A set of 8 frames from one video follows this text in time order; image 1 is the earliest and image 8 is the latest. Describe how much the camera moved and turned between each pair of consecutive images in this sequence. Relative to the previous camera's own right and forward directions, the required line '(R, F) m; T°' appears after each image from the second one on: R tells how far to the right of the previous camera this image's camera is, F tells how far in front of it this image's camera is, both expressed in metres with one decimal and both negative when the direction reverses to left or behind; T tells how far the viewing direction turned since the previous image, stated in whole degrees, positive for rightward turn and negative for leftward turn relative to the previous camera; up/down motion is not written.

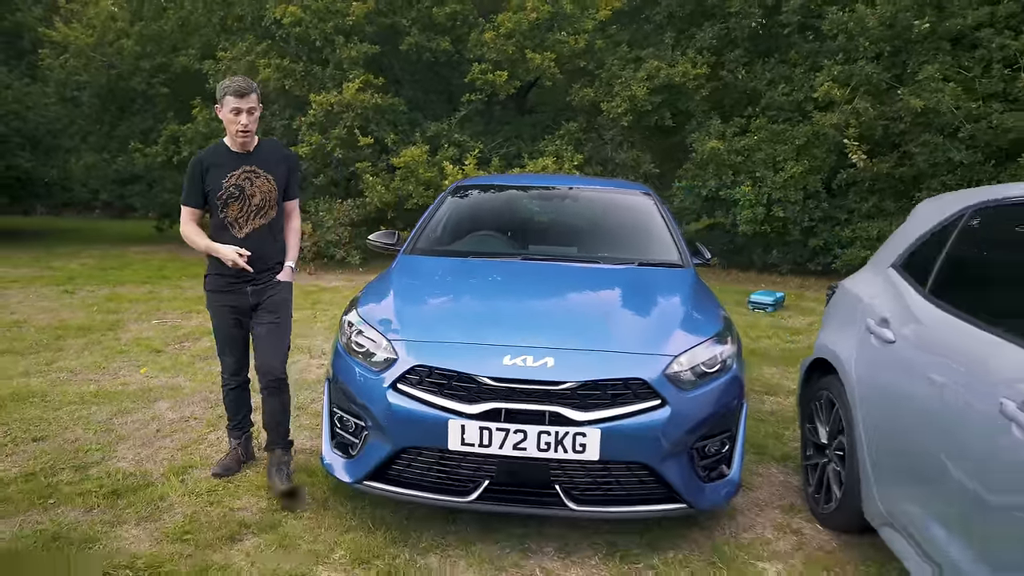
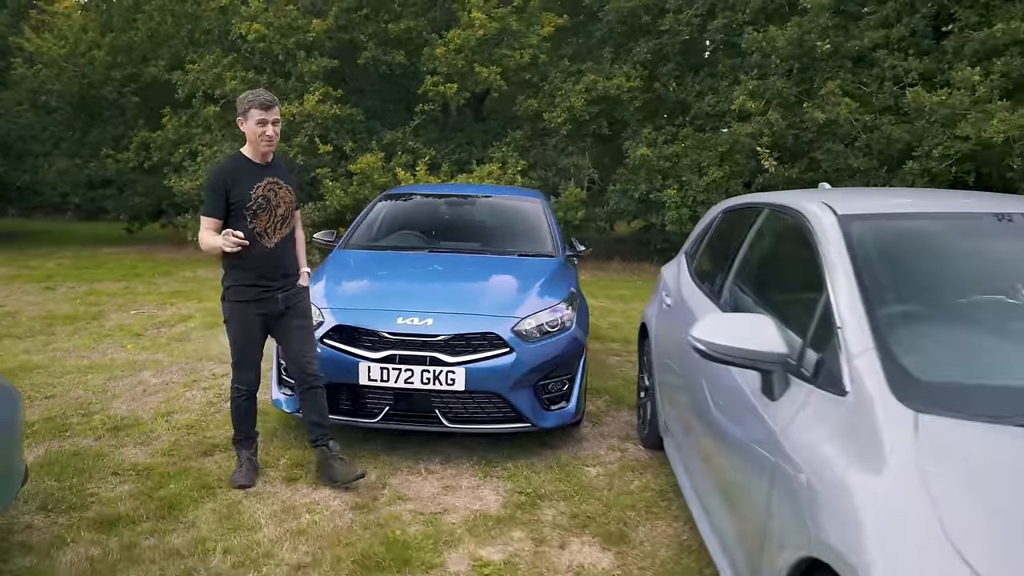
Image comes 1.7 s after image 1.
(+0.3, -1.0) m; +2°
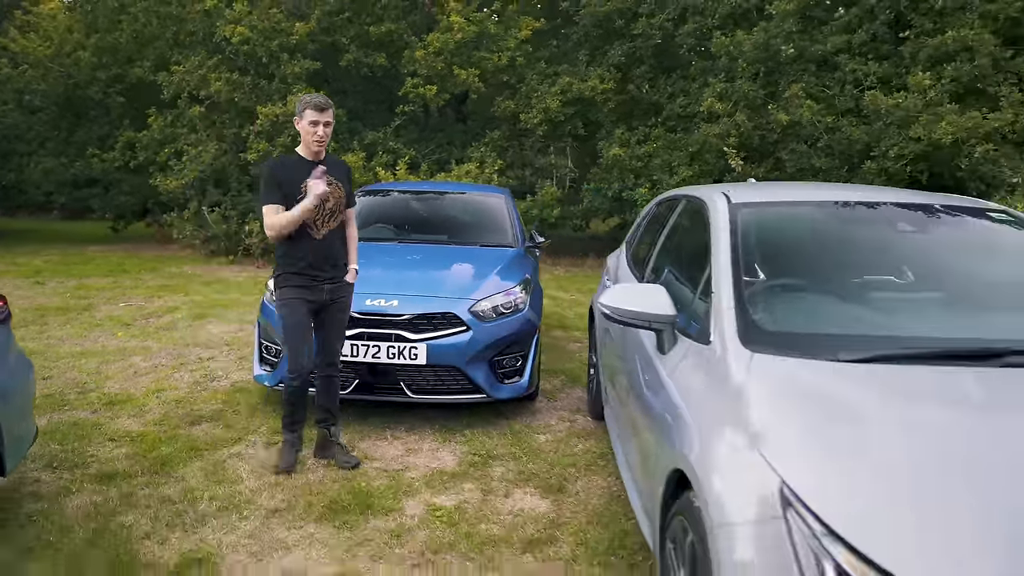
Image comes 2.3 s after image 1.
(+0.1, -0.4) m; +1°
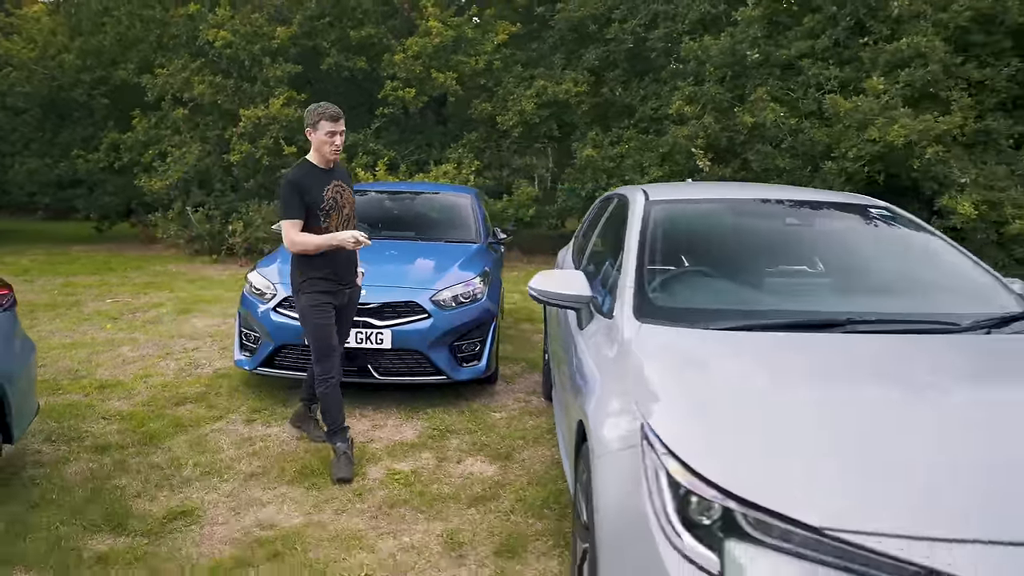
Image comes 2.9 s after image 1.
(+0.2, -0.4) m; +1°
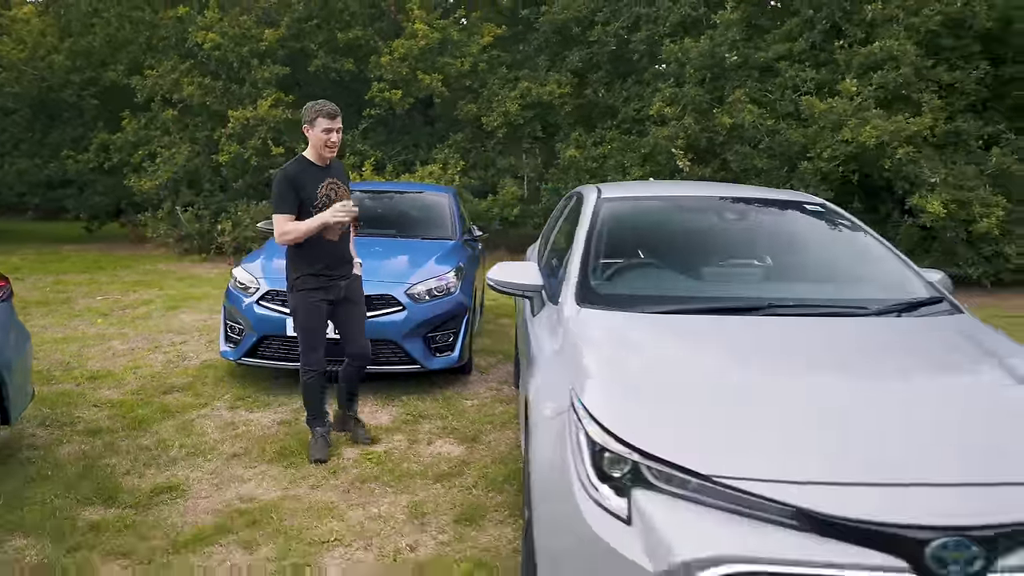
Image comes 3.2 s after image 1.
(+0.1, -0.2) m; +1°
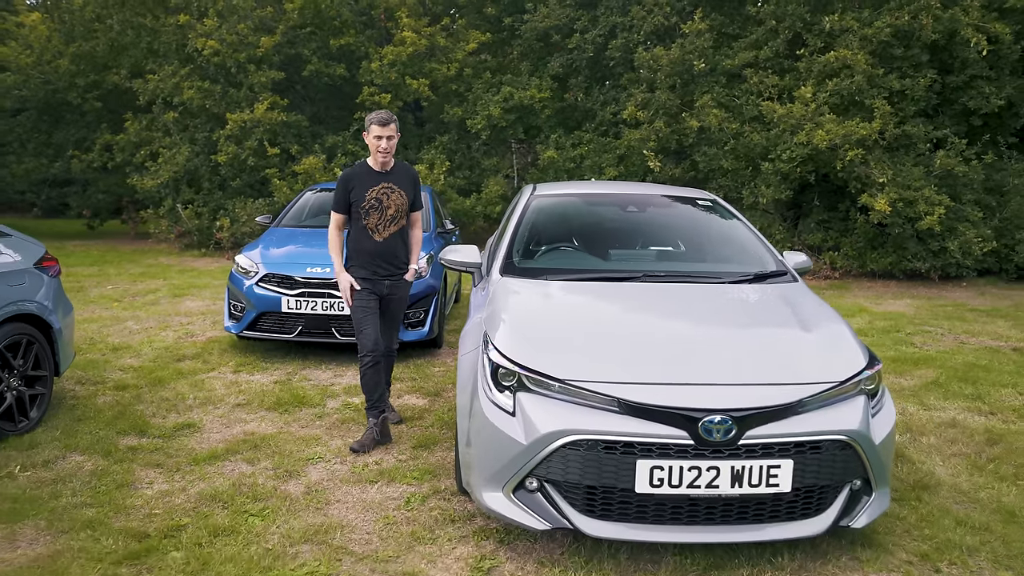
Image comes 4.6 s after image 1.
(+0.2, -0.8) m; 0°
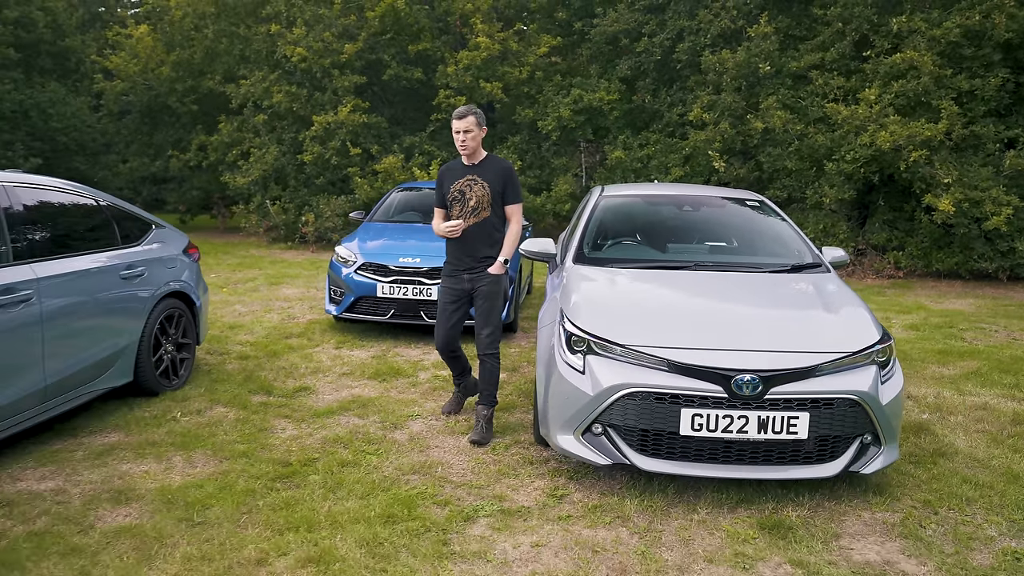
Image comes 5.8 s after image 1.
(0.0, -0.6) m; -5°
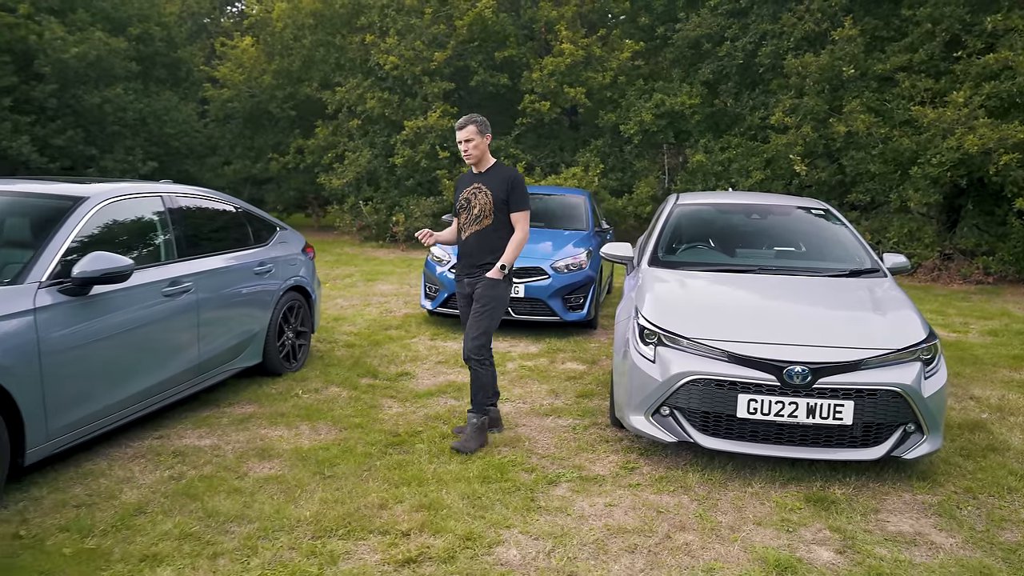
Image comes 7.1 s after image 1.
(0.0, -0.5) m; -6°
